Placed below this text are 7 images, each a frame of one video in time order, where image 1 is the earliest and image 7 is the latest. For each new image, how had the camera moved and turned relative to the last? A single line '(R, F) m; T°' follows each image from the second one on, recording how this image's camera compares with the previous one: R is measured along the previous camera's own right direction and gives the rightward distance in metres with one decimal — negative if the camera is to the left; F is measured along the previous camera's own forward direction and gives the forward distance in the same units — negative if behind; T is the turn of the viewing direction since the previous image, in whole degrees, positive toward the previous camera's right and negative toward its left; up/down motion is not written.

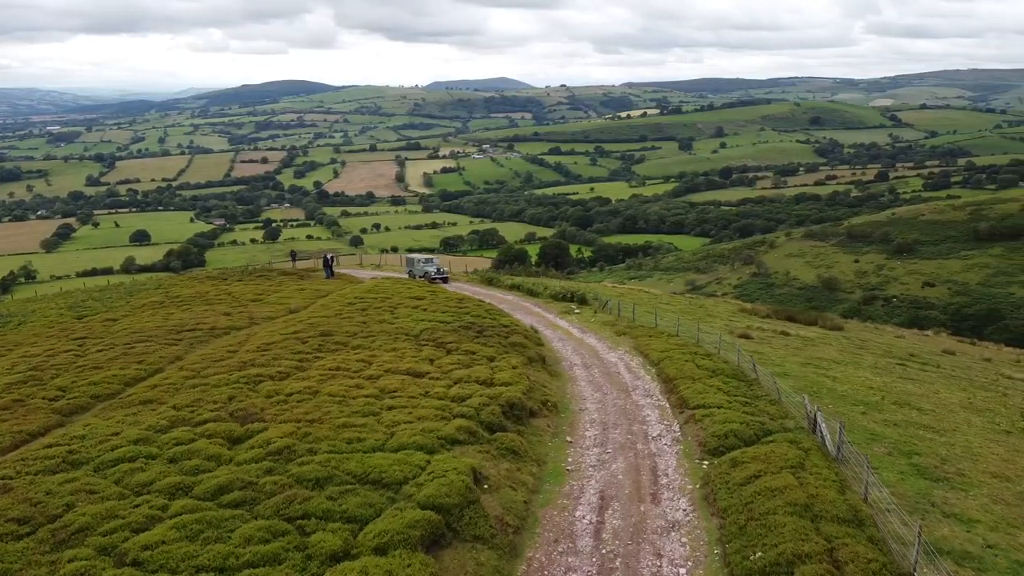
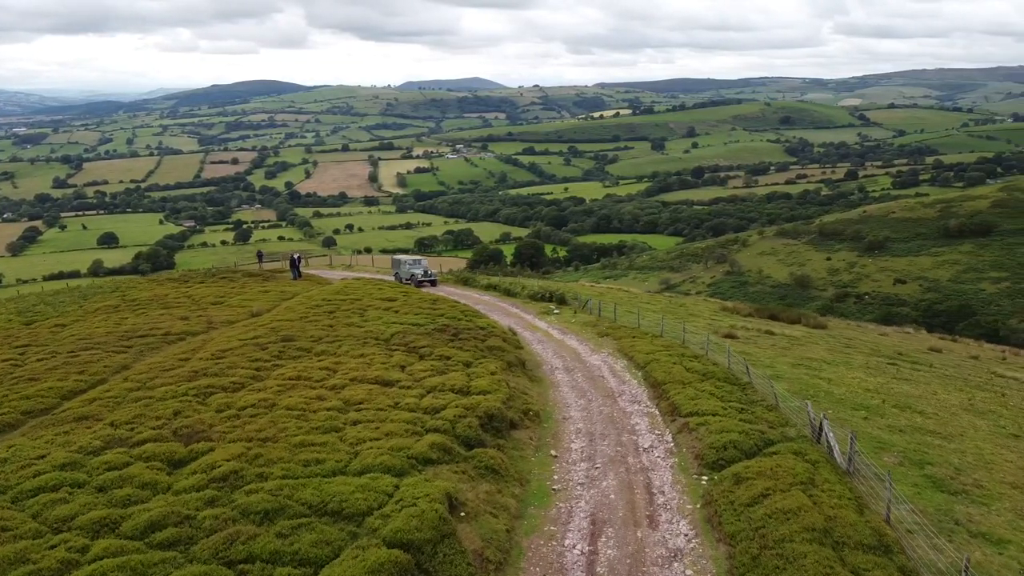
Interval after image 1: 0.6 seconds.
(0.0, +1.2) m; +2°
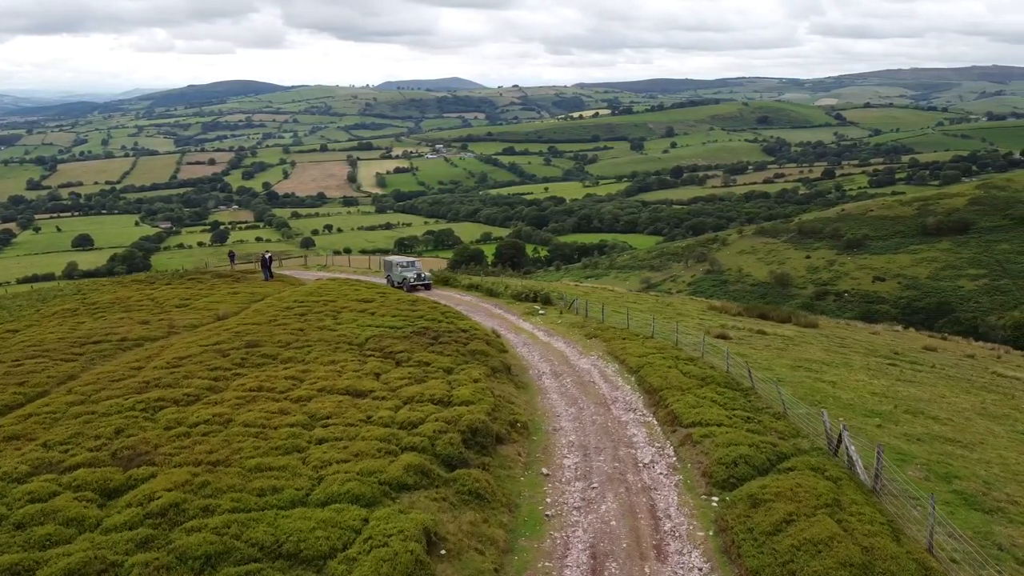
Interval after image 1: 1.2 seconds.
(-0.1, +1.2) m; +1°
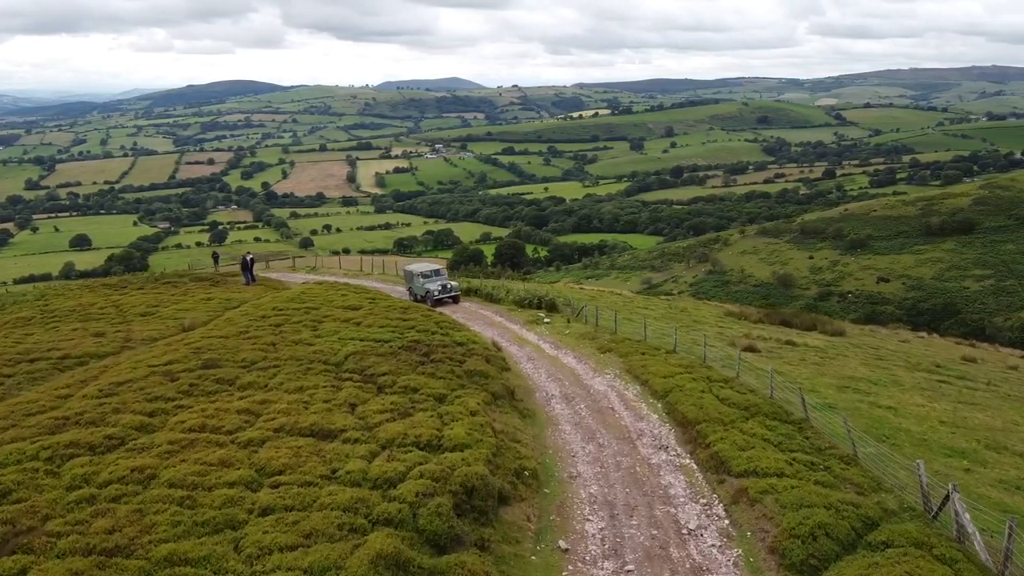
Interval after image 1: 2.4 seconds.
(-0.1, +2.4) m; 0°
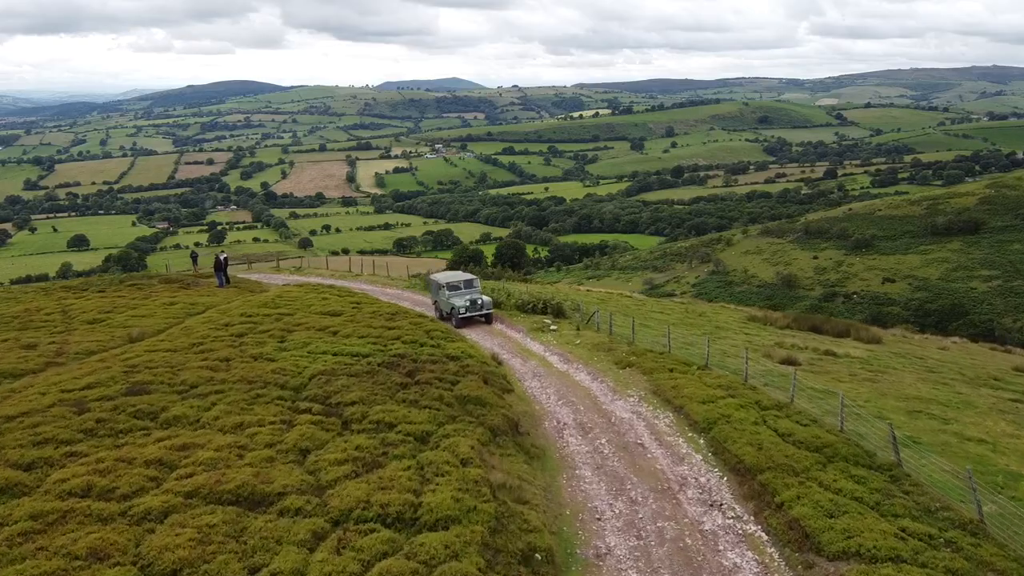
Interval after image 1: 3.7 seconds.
(0.0, +2.7) m; 0°
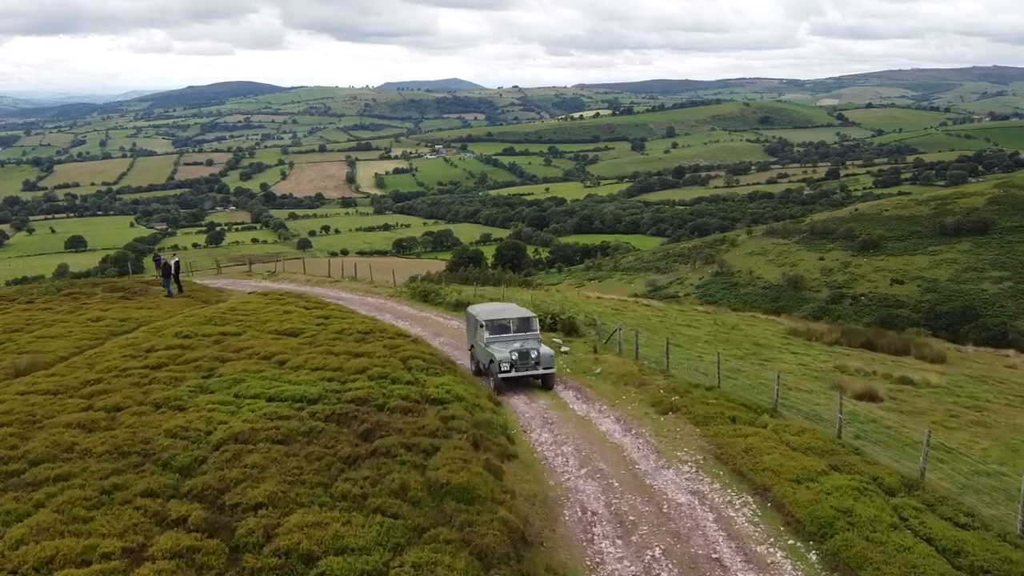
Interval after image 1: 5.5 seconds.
(0.0, +3.8) m; 0°
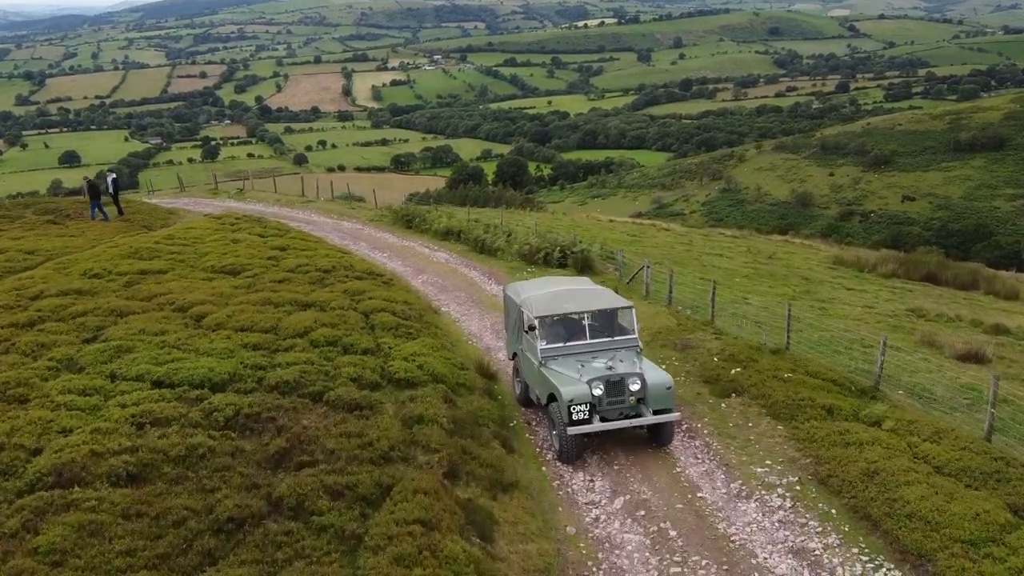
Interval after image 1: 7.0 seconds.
(0.0, +3.4) m; 0°
